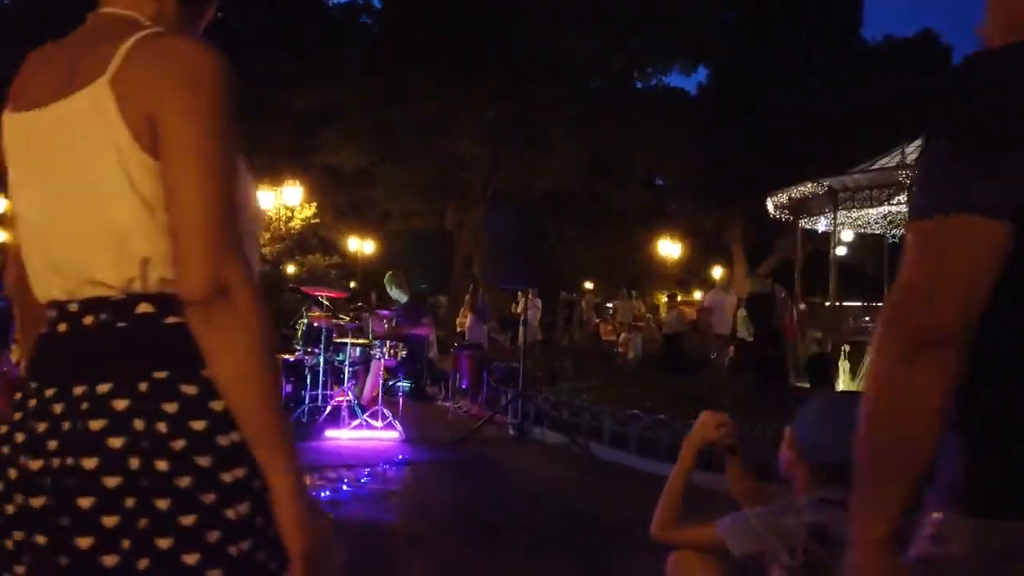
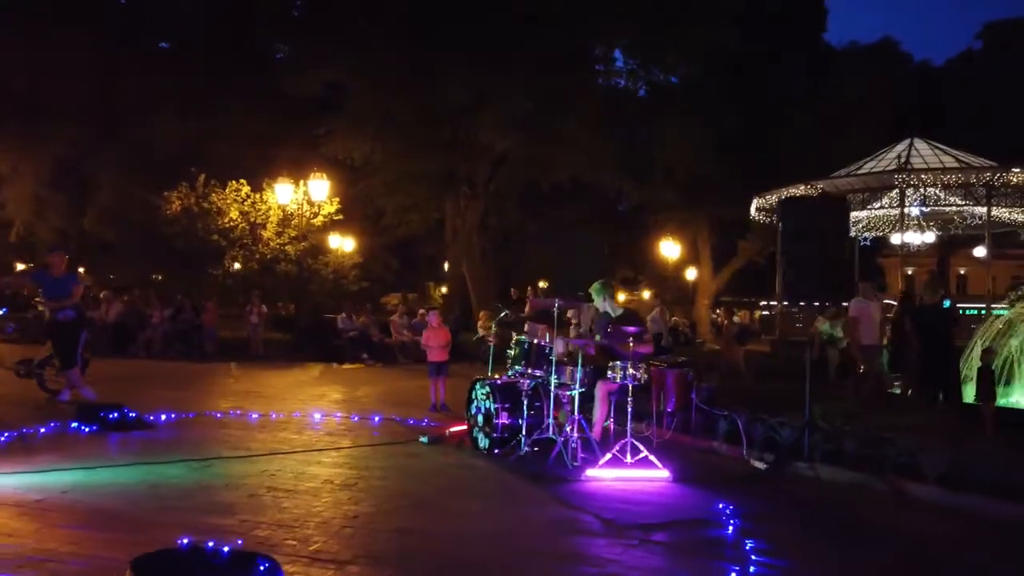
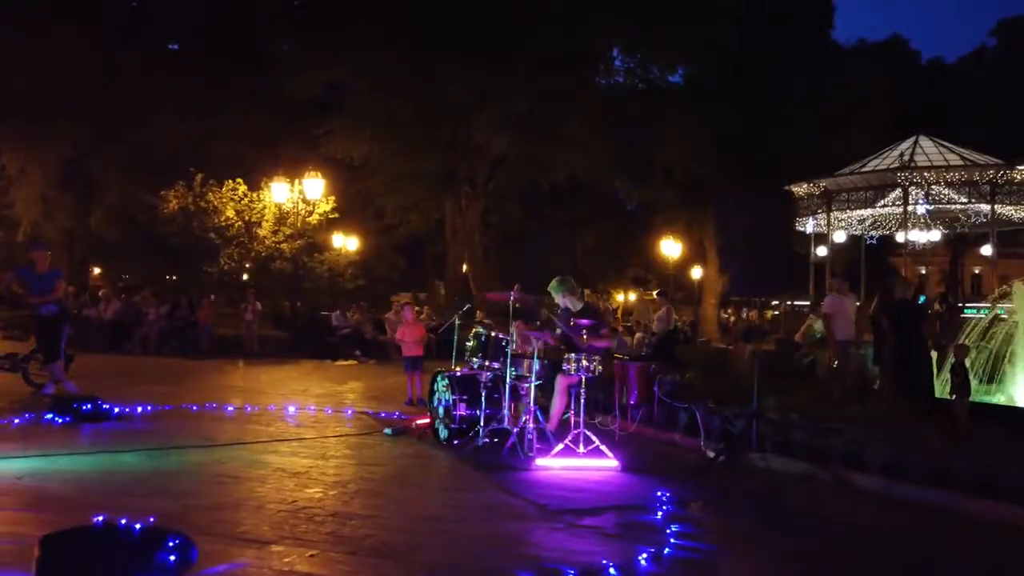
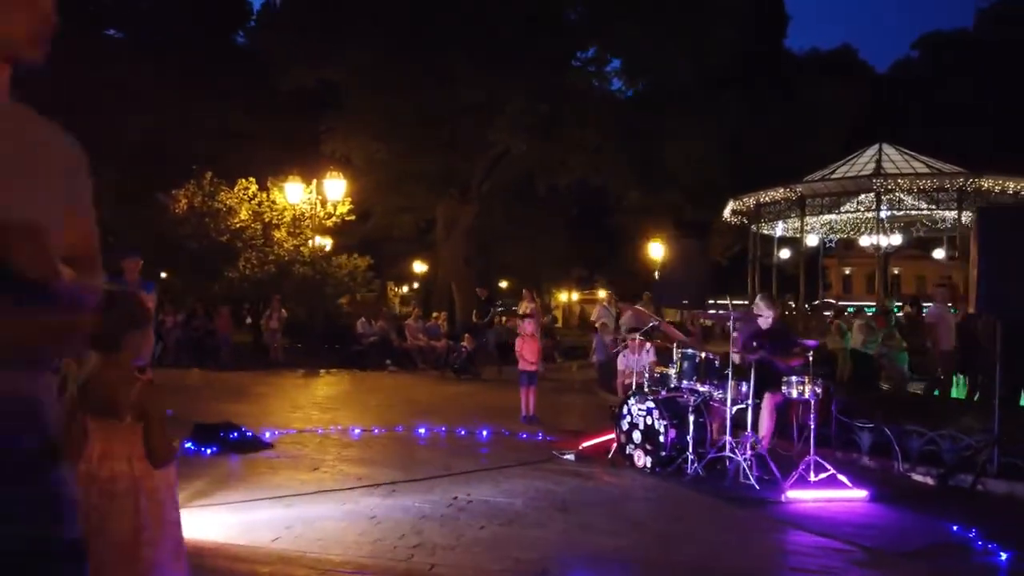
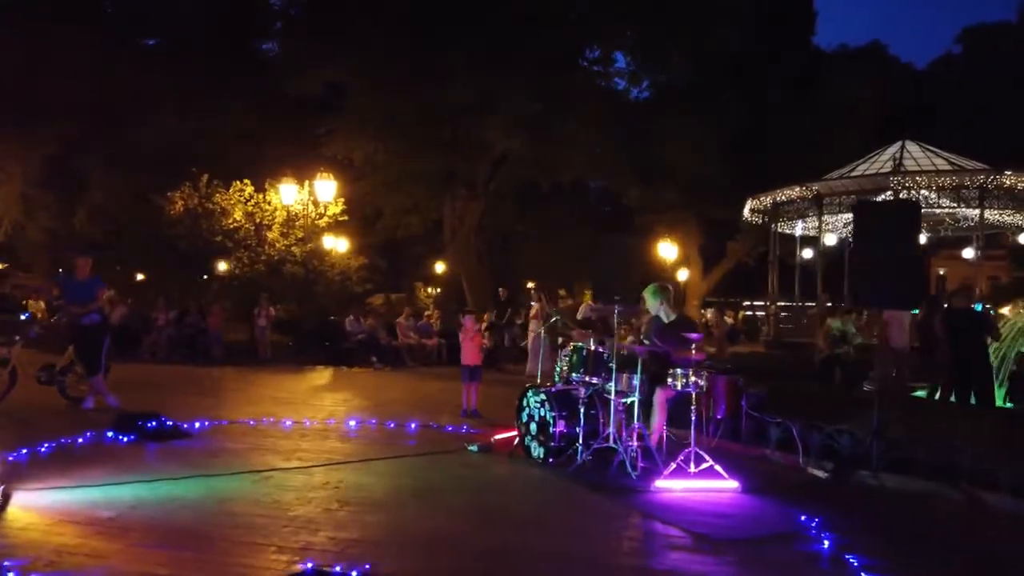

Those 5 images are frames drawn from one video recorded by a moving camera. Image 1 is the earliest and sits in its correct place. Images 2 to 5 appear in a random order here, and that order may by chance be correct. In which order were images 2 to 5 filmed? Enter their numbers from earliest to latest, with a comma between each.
3, 2, 5, 4
